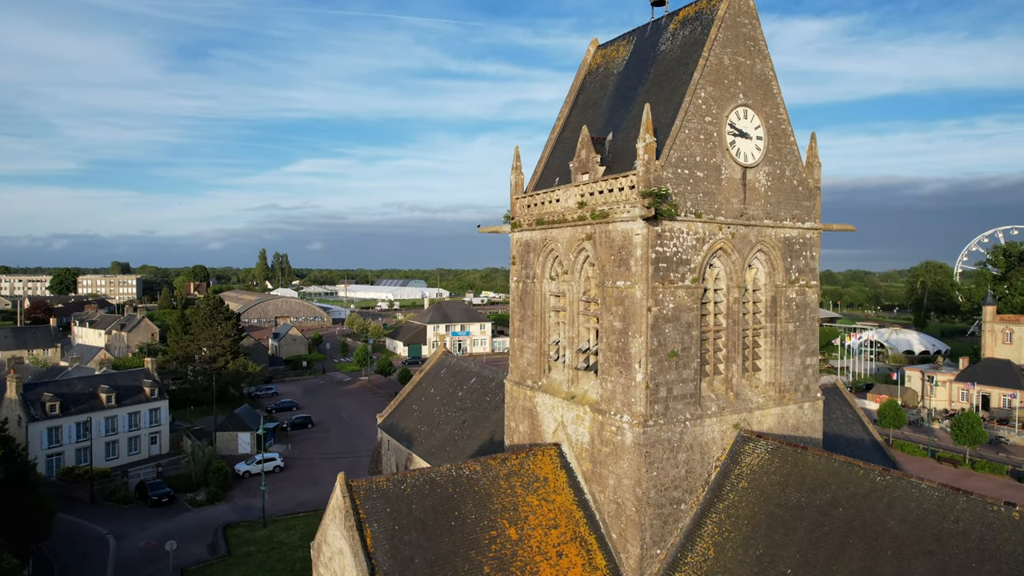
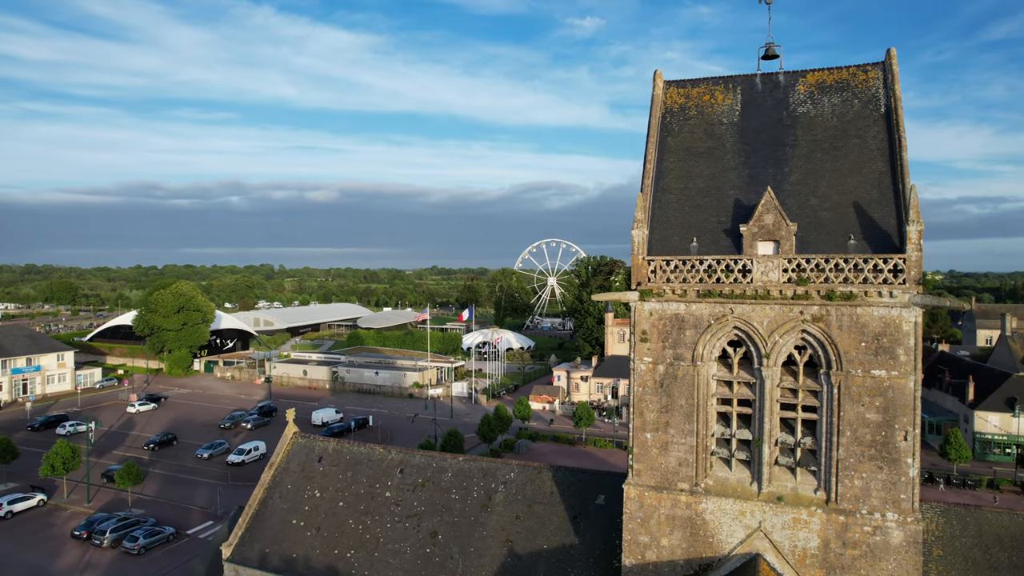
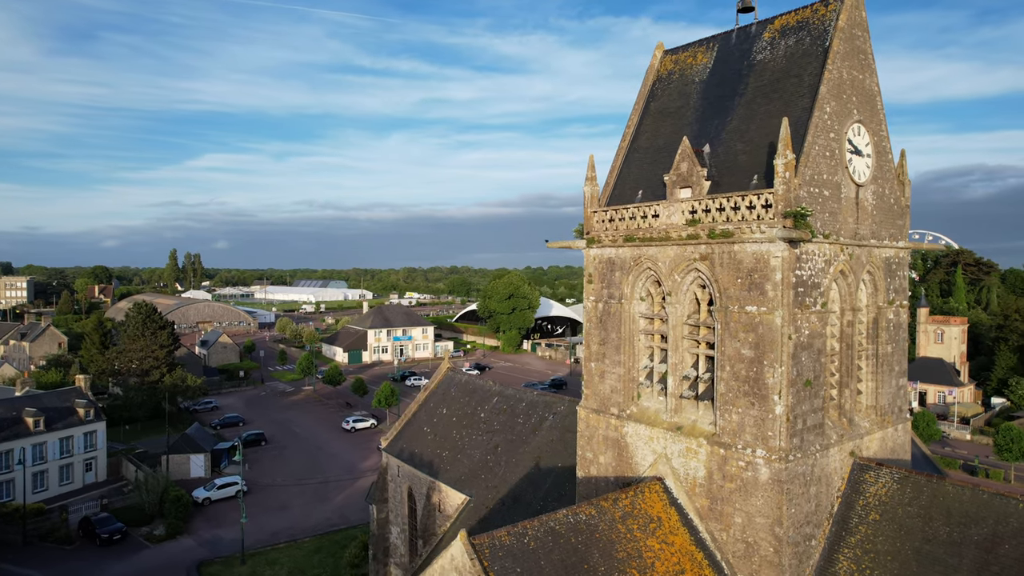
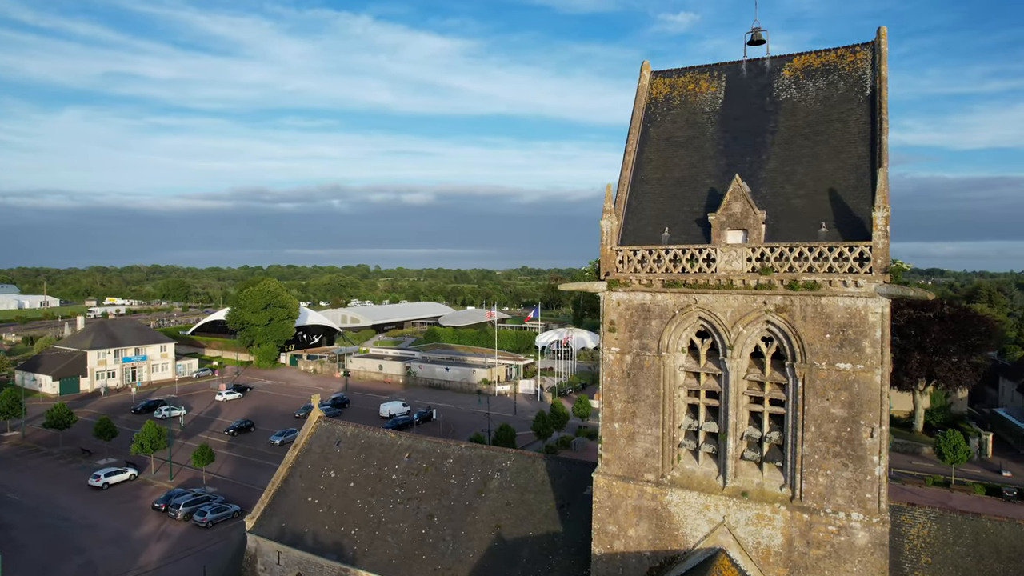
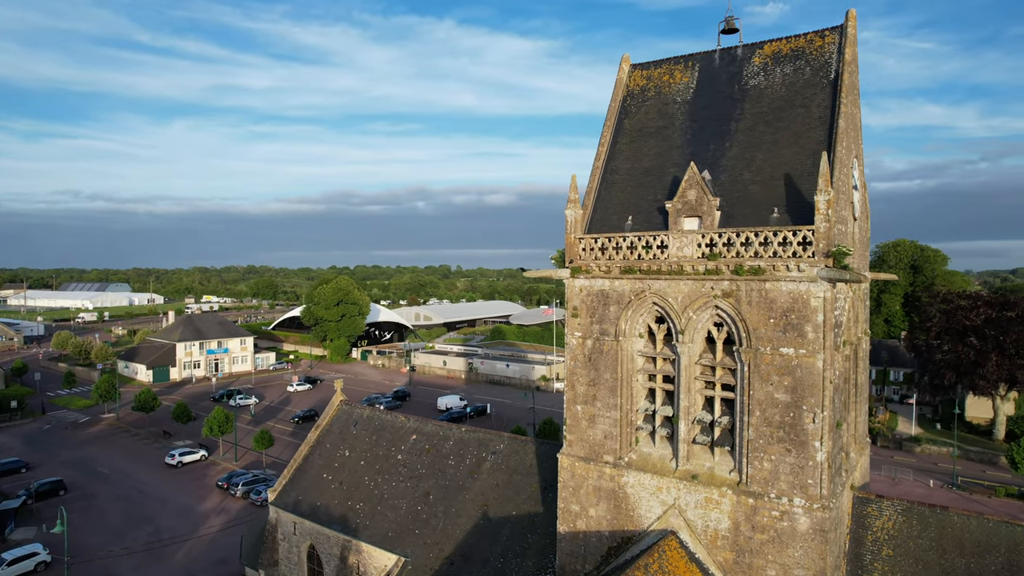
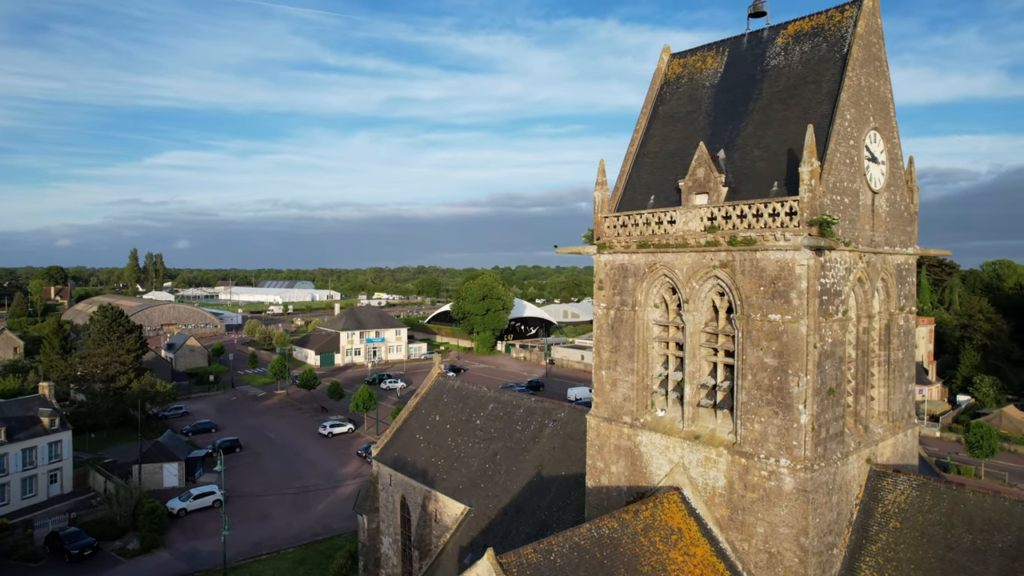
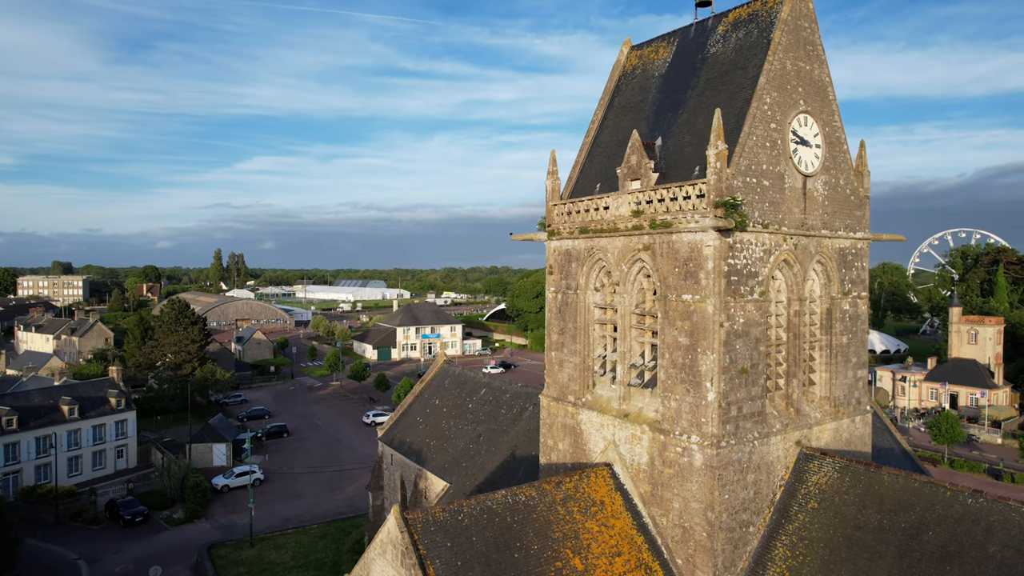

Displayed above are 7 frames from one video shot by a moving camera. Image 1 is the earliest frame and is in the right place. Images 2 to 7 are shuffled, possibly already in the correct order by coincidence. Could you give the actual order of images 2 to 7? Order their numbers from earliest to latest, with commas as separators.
7, 3, 6, 5, 4, 2
